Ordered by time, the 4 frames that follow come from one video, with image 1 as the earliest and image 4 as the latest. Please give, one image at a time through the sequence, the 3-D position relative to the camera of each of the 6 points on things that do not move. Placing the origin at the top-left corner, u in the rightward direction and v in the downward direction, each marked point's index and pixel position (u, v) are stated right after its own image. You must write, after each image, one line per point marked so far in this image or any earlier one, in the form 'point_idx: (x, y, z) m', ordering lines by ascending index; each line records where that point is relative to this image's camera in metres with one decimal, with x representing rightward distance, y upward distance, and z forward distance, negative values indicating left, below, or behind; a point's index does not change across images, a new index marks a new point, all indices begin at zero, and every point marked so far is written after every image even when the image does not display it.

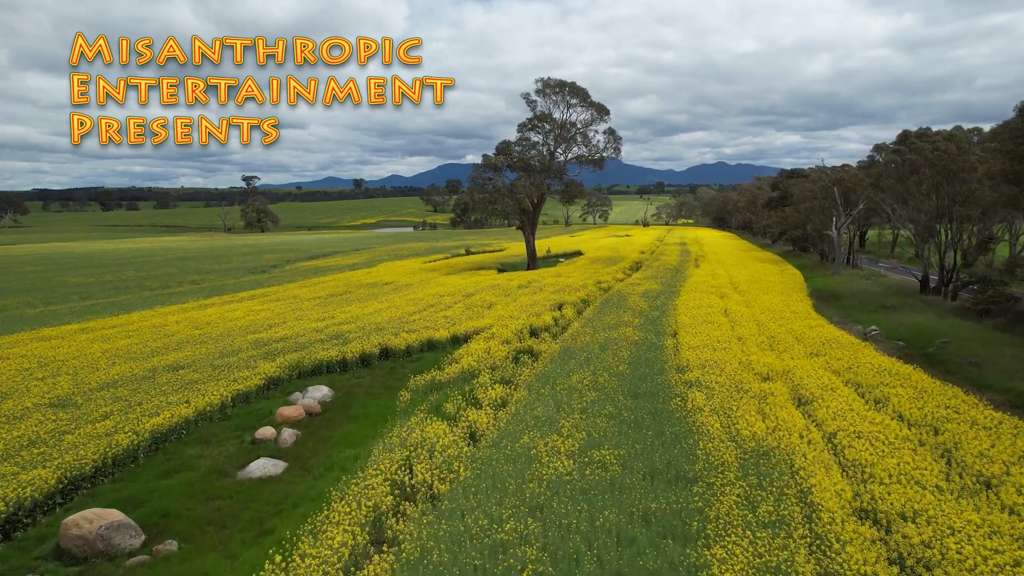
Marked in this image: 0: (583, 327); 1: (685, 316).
0: (+3.2, -1.8, +17.0) m
1: (+8.3, -1.5, +17.9) m
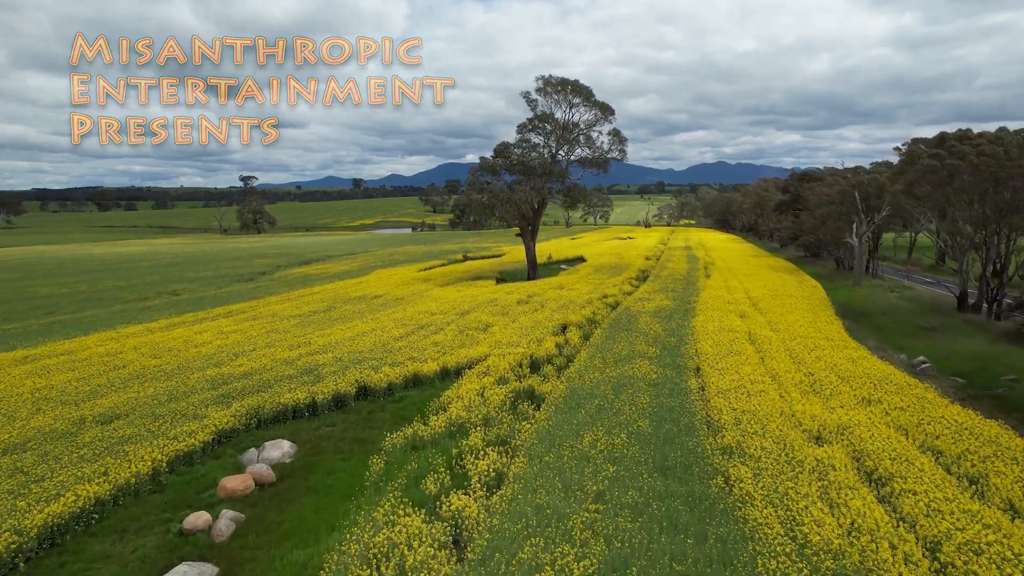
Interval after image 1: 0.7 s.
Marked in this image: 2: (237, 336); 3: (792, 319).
0: (+3.1, -2.9, +14.9) m
1: (+8.3, -2.5, +15.8) m
2: (-14.1, -2.4, +19.1) m
3: (+14.8, -1.6, +19.7) m
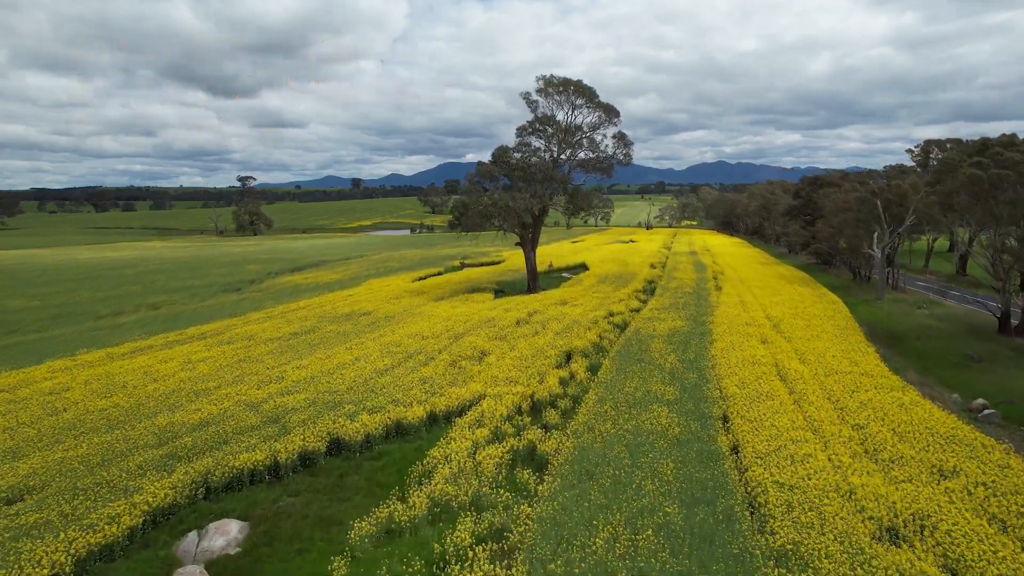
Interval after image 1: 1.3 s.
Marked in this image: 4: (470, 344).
0: (+3.1, -4.0, +13.0) m
1: (+8.2, -3.6, +13.9) m
2: (-14.1, -3.6, +17.2) m
3: (+14.7, -2.8, +17.8) m
4: (-2.2, -2.8, +19.1) m
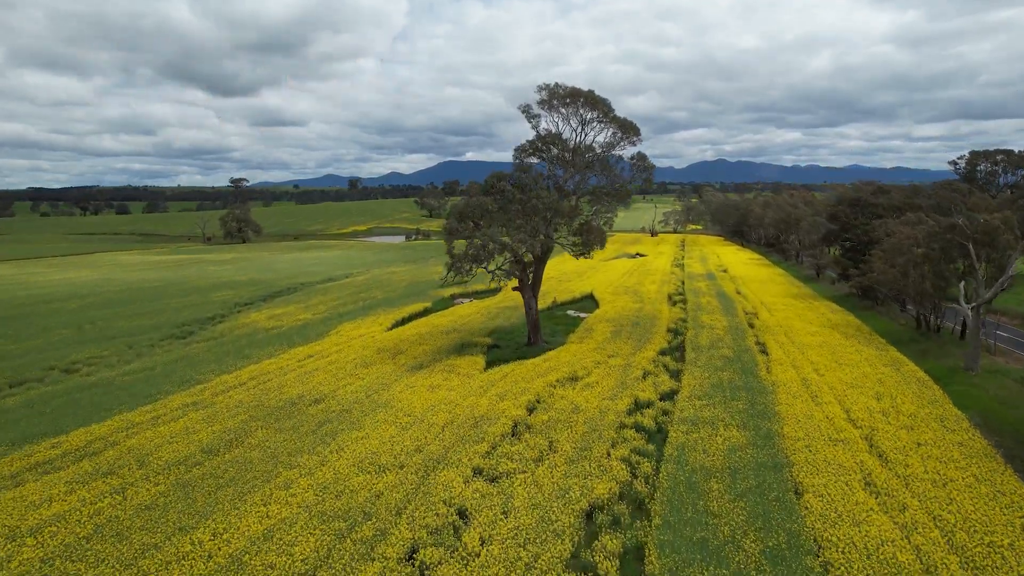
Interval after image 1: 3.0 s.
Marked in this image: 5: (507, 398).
0: (+2.8, -8.3, +7.0) m
1: (+7.9, -7.9, +7.9) m
2: (-14.4, -7.8, +11.2) m
3: (+14.4, -7.0, +11.8) m
4: (-2.4, -7.1, +13.0) m
5: (-0.3, -5.7, +19.5) m
